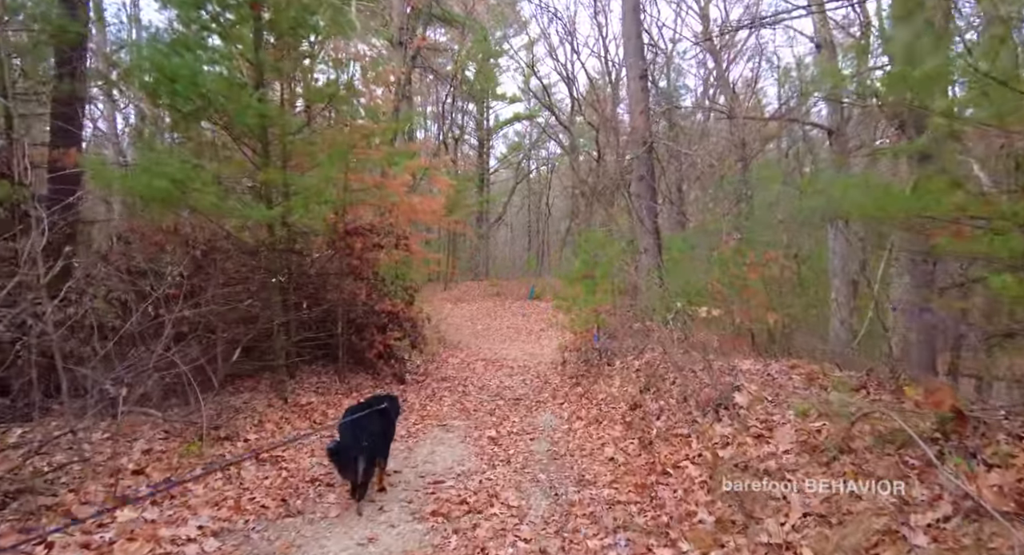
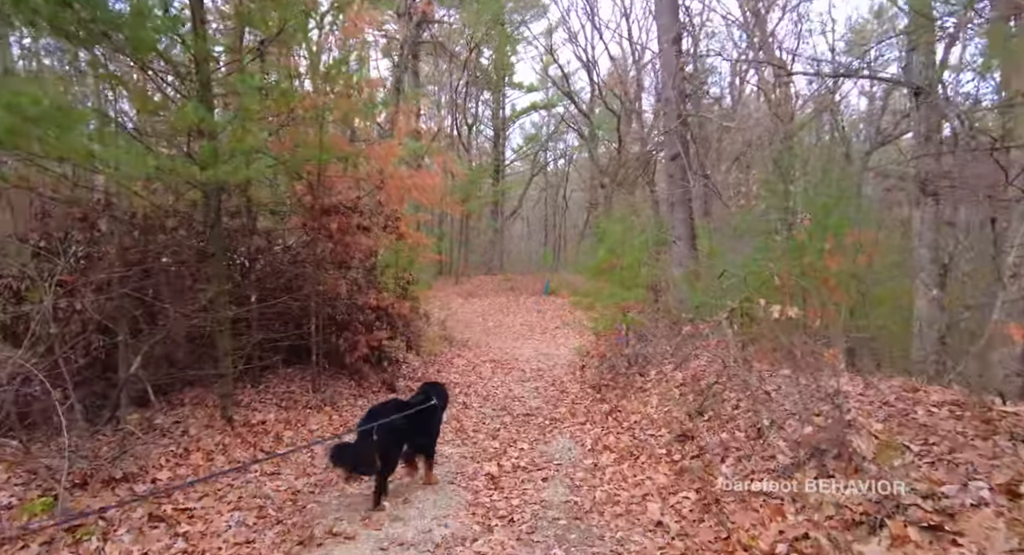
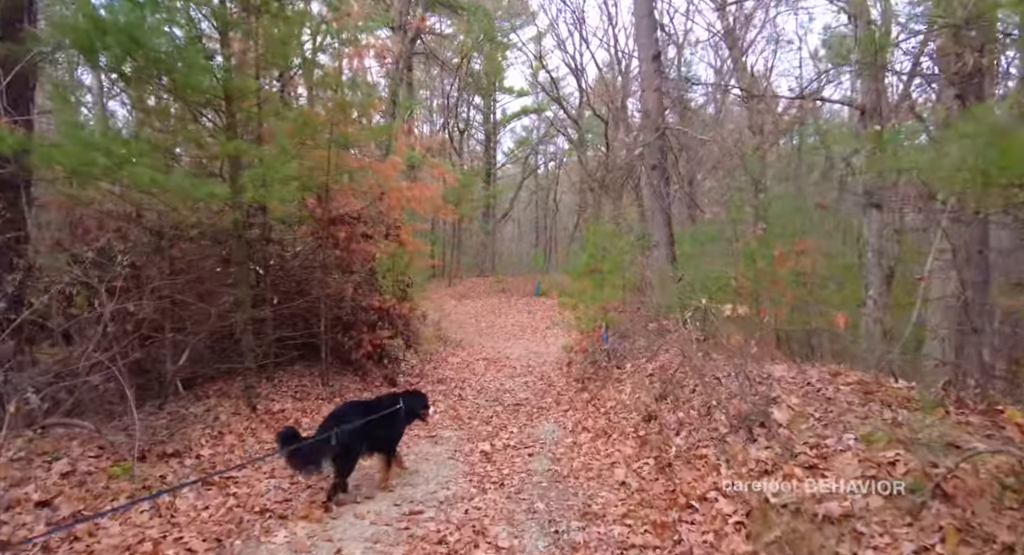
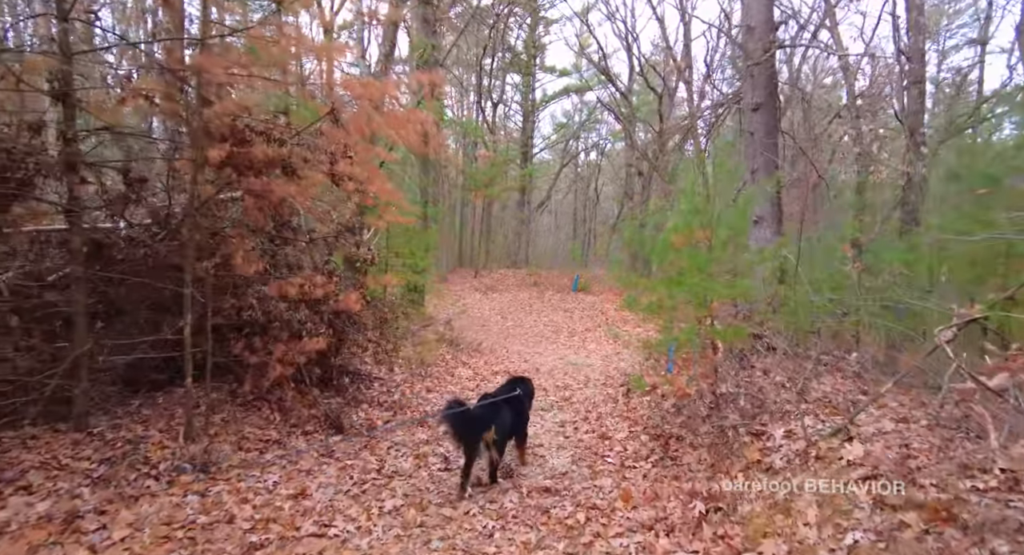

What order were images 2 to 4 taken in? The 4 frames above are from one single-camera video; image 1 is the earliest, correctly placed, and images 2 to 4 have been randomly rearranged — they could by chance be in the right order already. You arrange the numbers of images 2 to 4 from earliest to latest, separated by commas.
3, 2, 4
